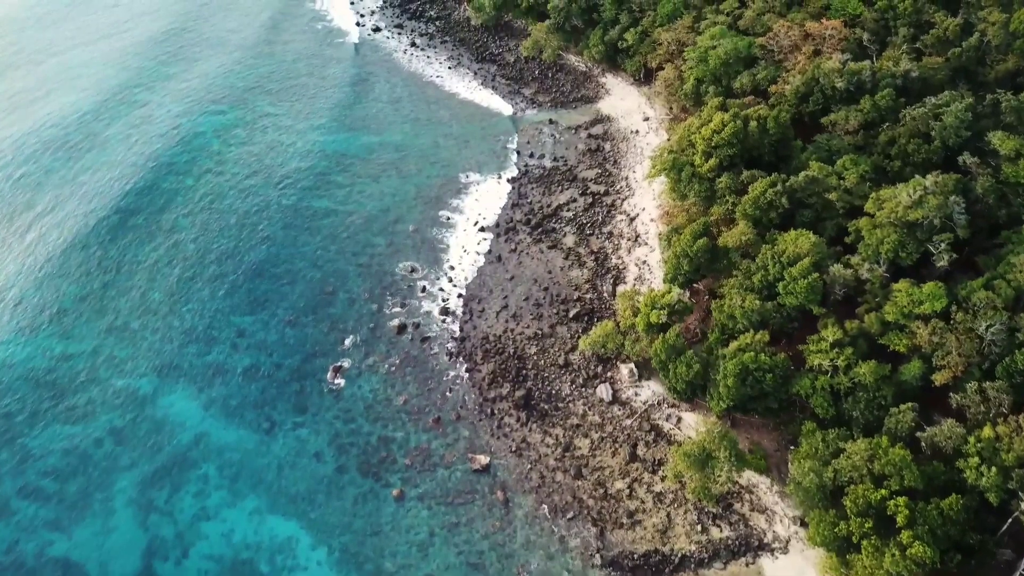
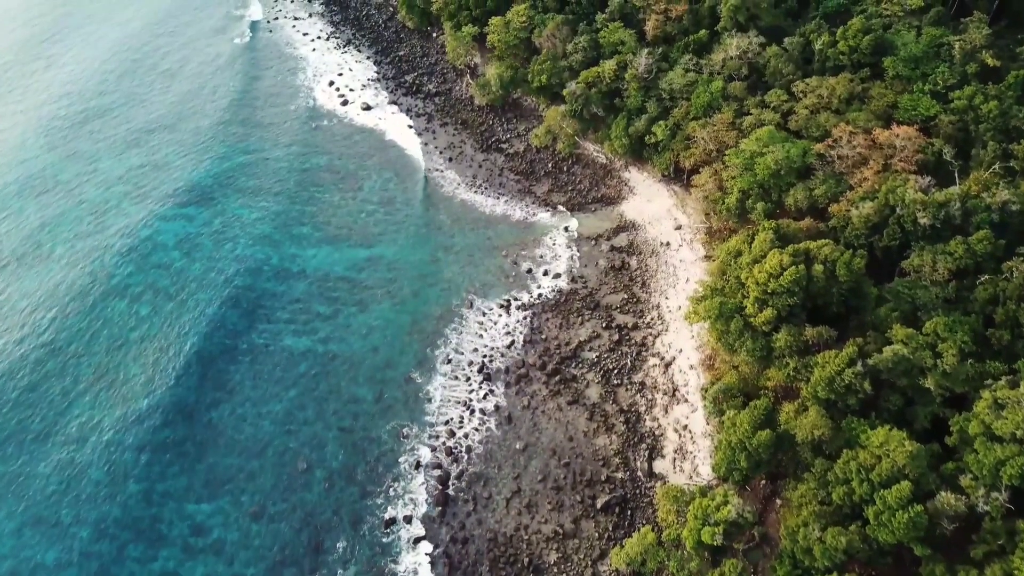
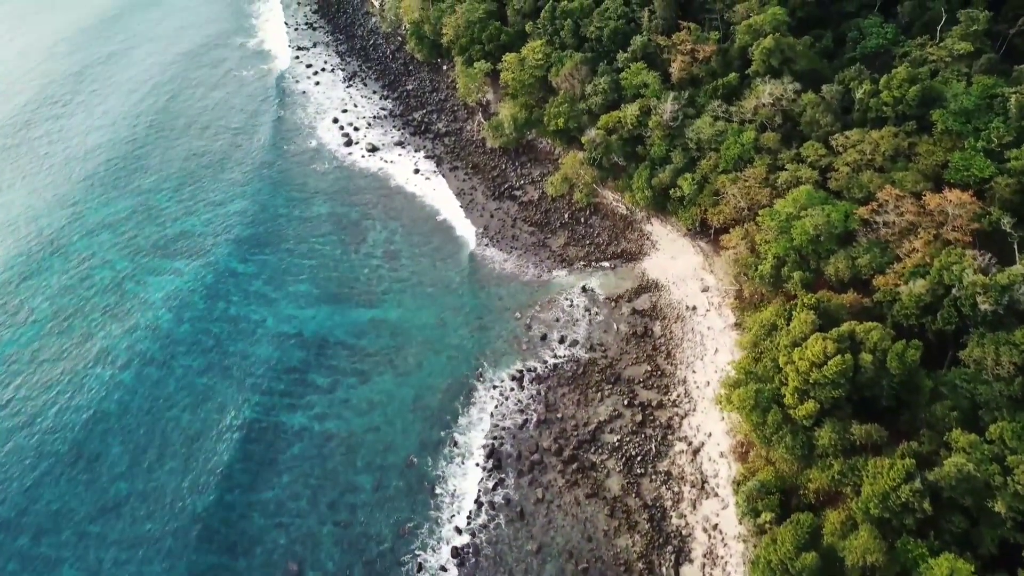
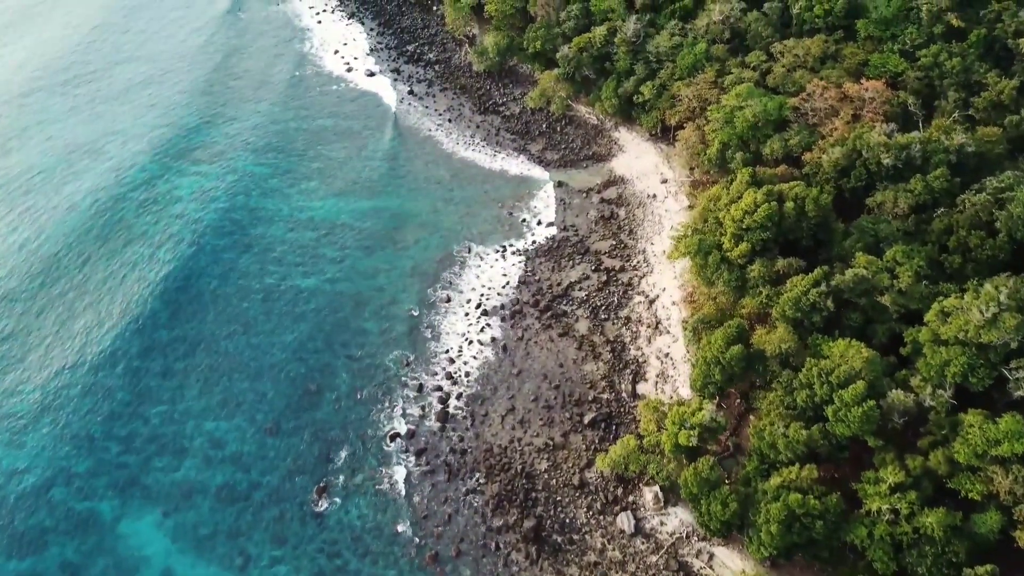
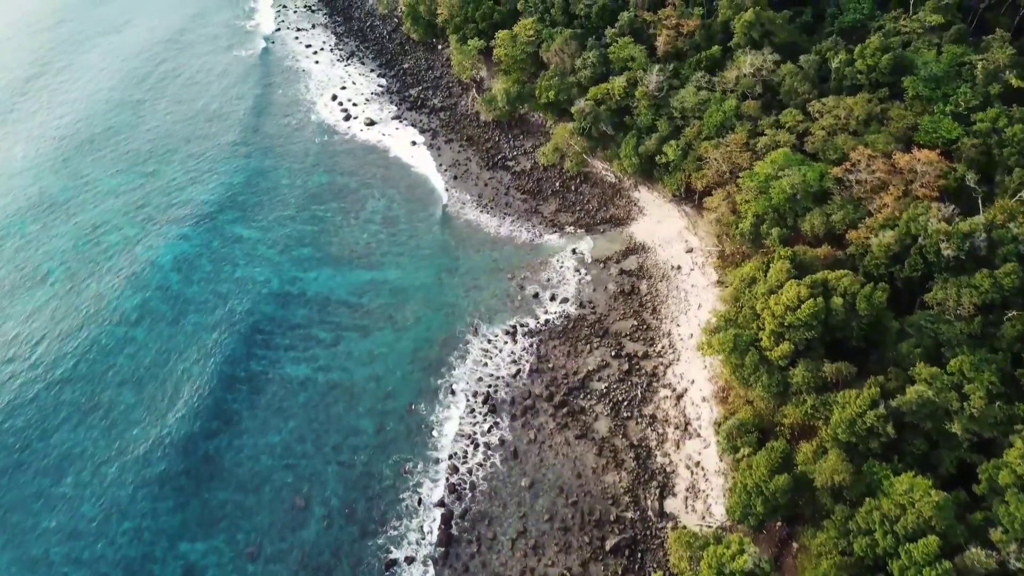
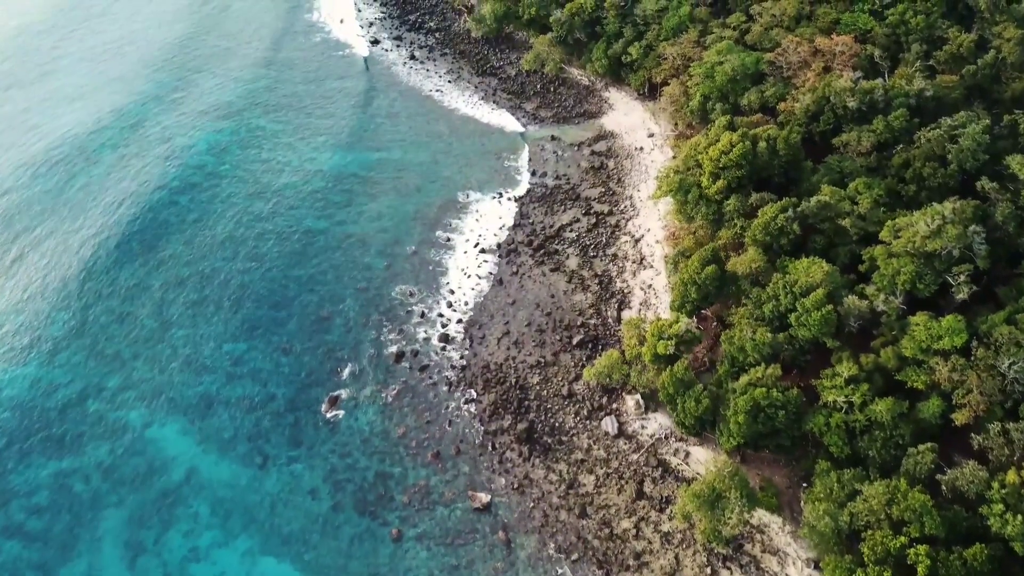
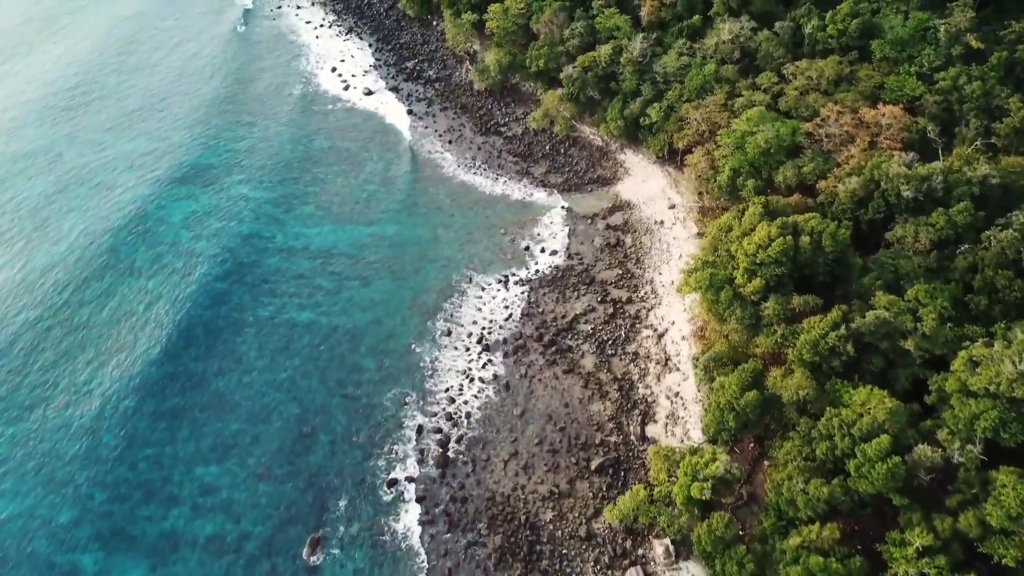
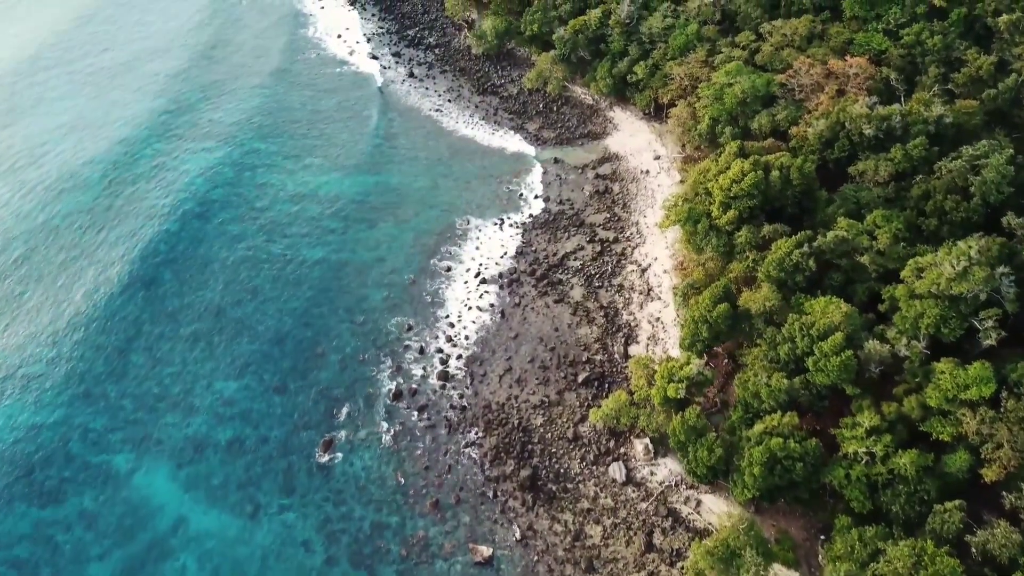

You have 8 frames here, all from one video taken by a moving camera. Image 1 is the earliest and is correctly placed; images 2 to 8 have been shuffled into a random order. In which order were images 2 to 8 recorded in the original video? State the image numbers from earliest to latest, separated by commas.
6, 8, 4, 7, 2, 5, 3
